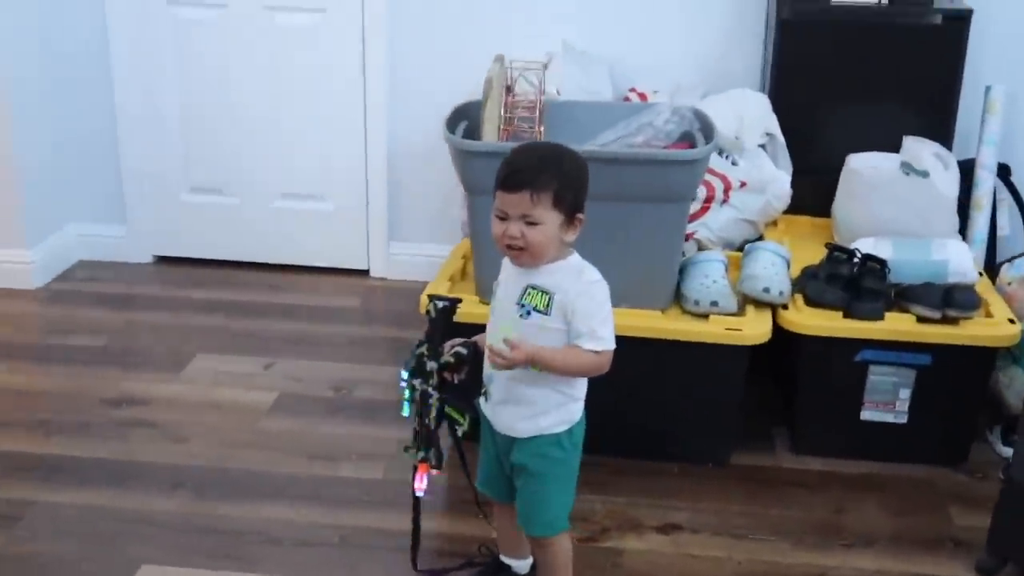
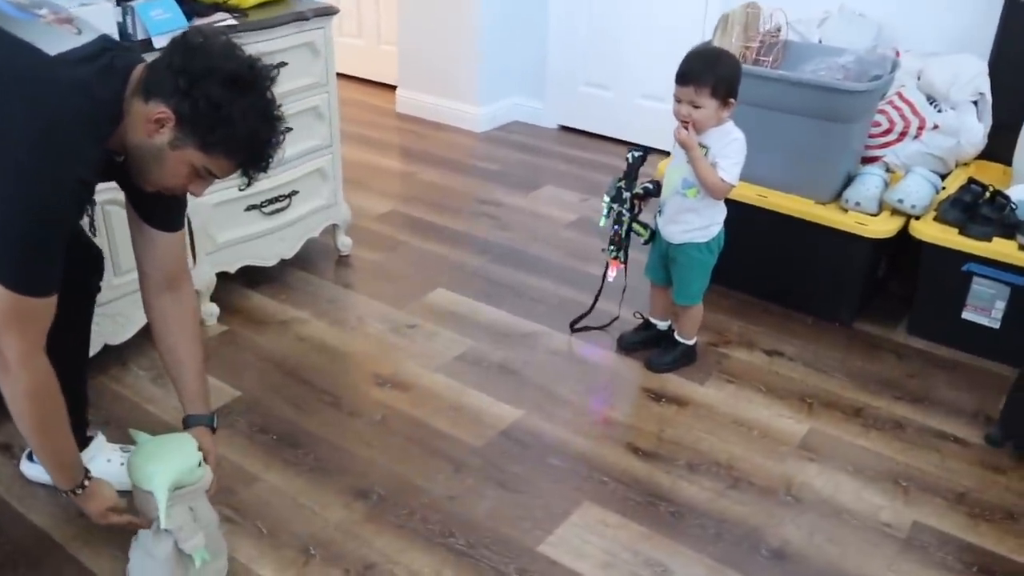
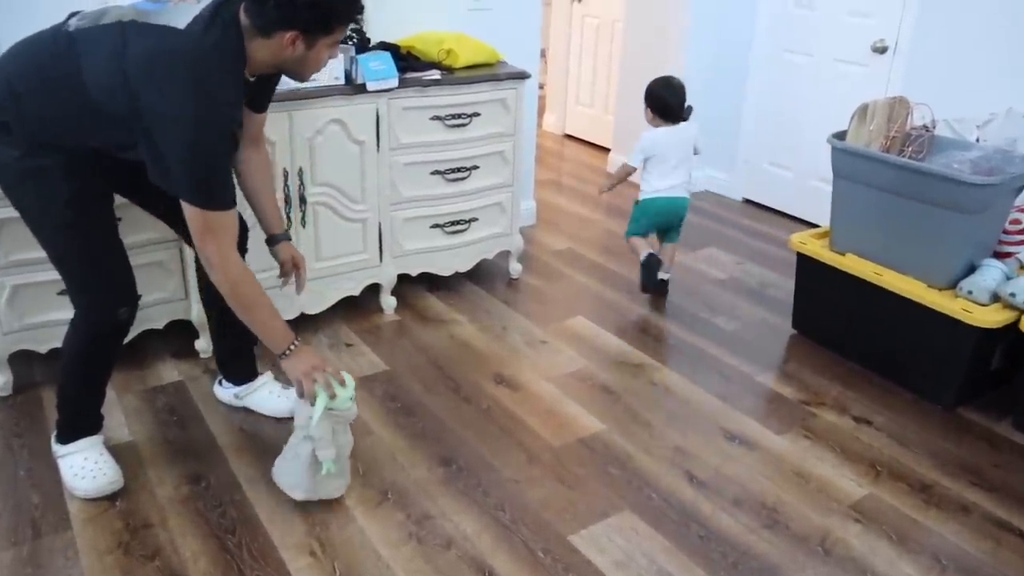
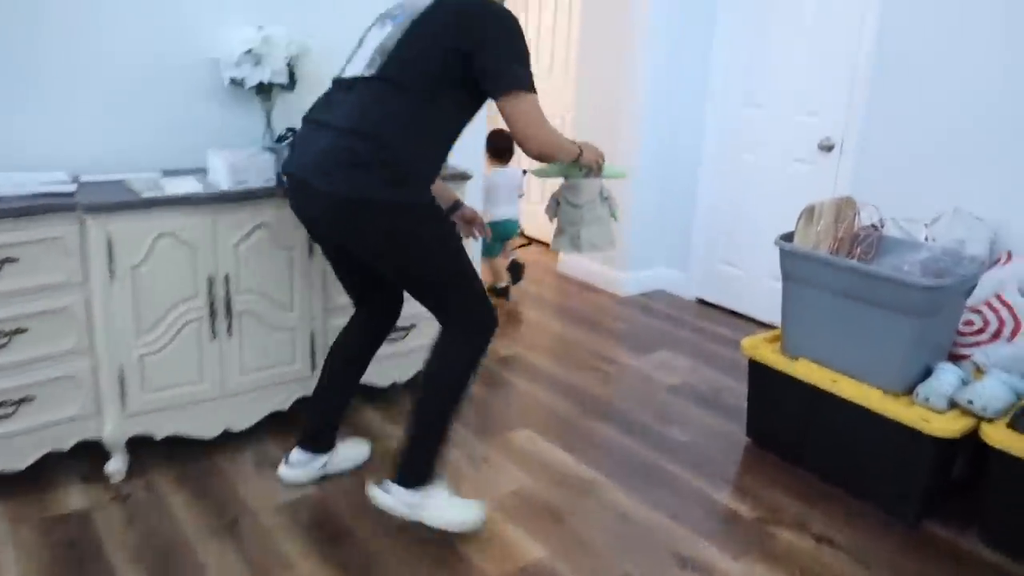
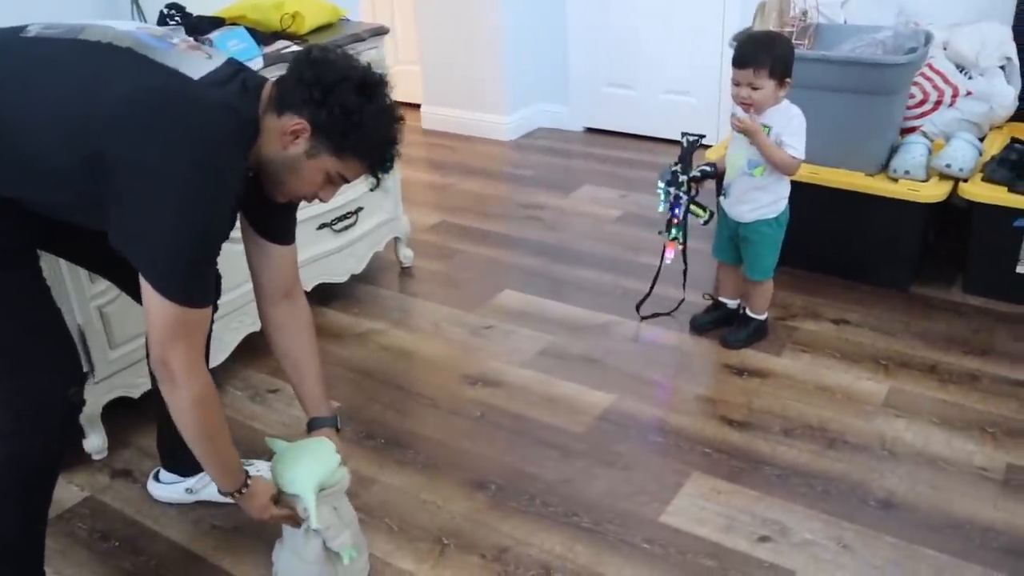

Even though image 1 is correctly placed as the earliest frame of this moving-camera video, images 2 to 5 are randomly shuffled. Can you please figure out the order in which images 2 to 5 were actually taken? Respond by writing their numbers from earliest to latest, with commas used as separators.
5, 2, 3, 4
